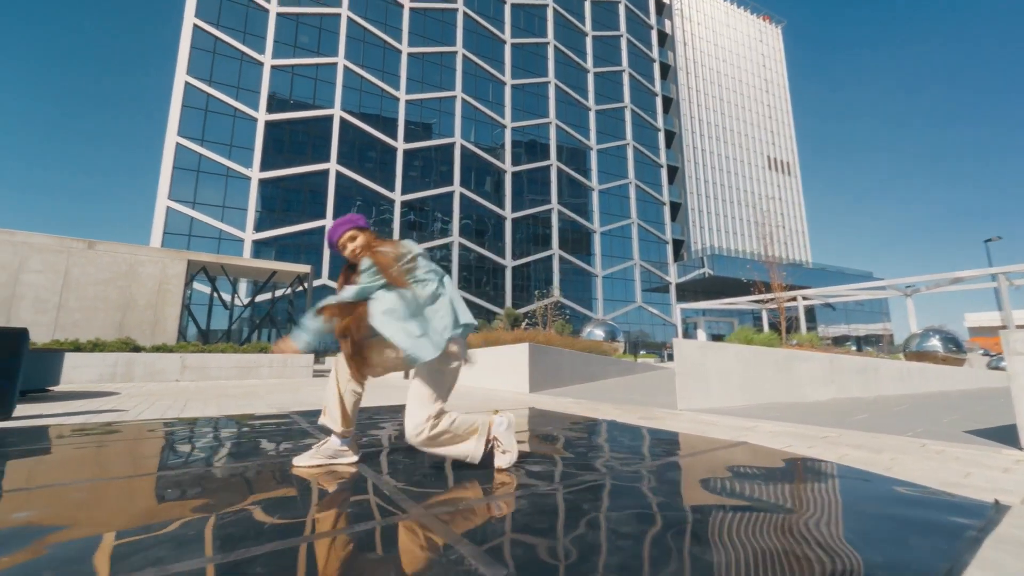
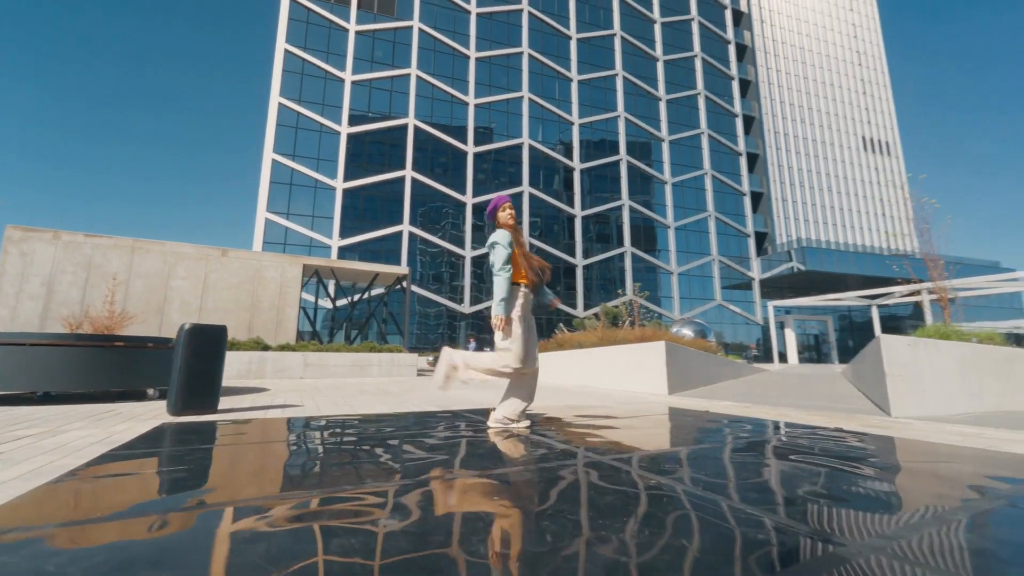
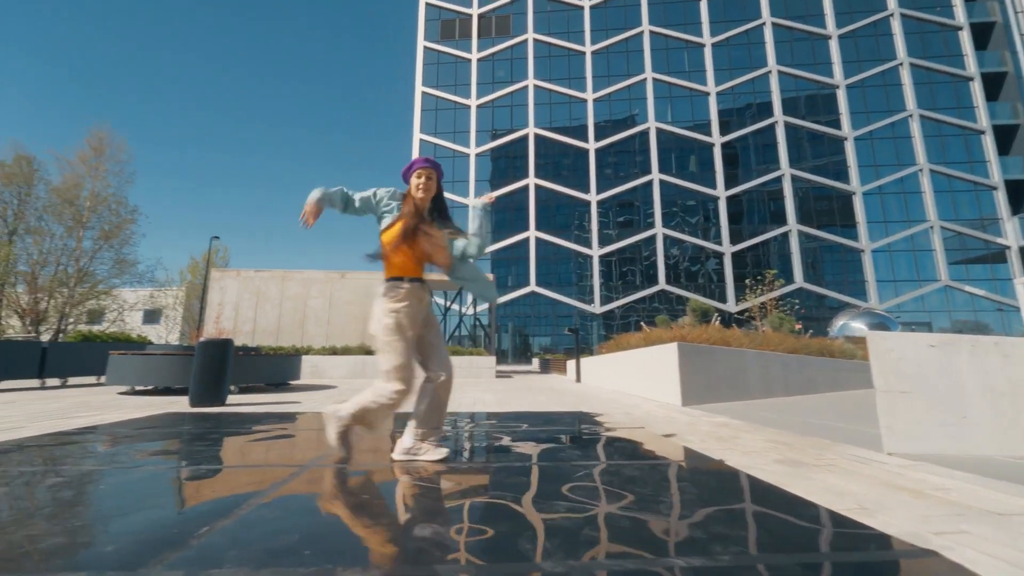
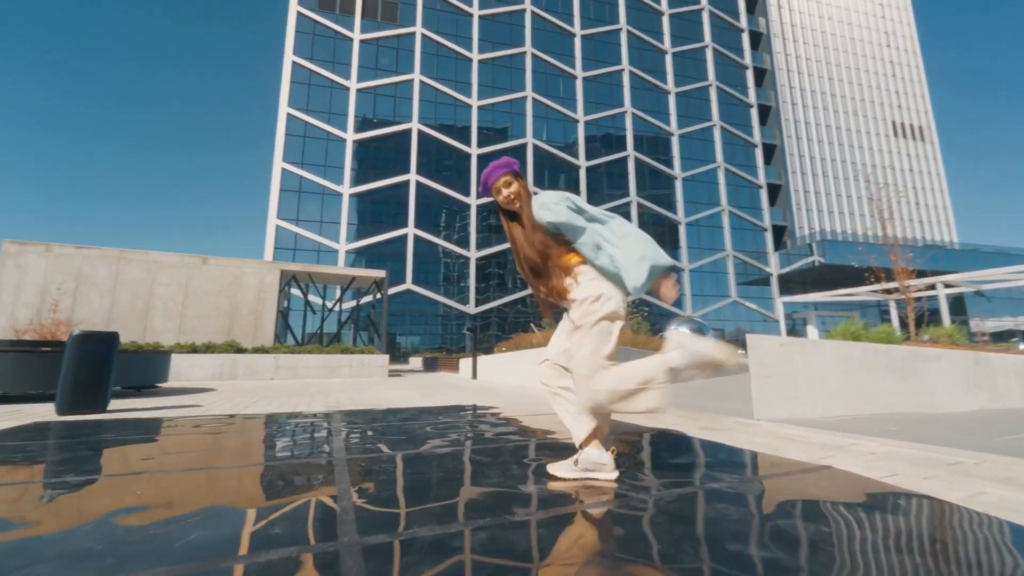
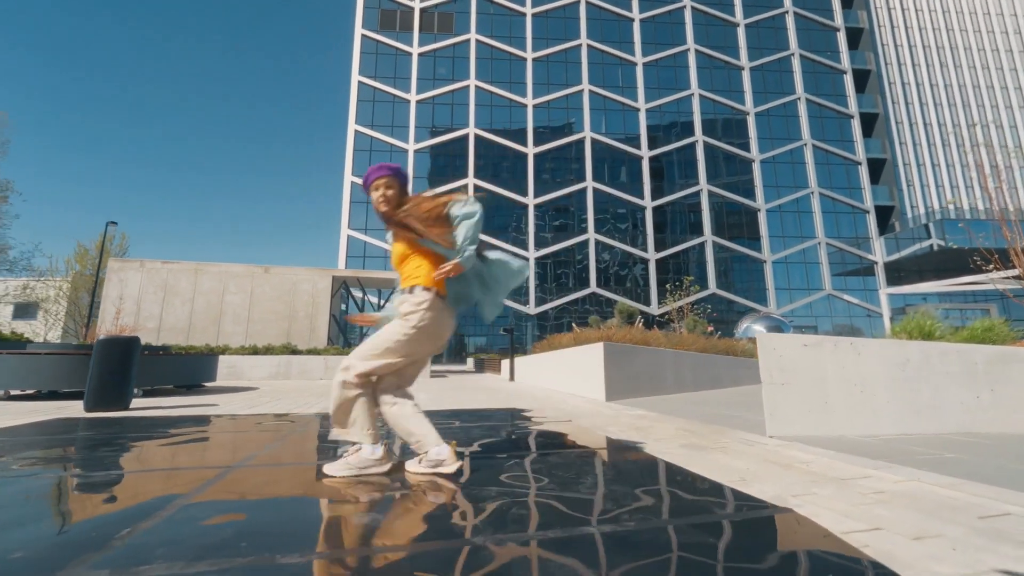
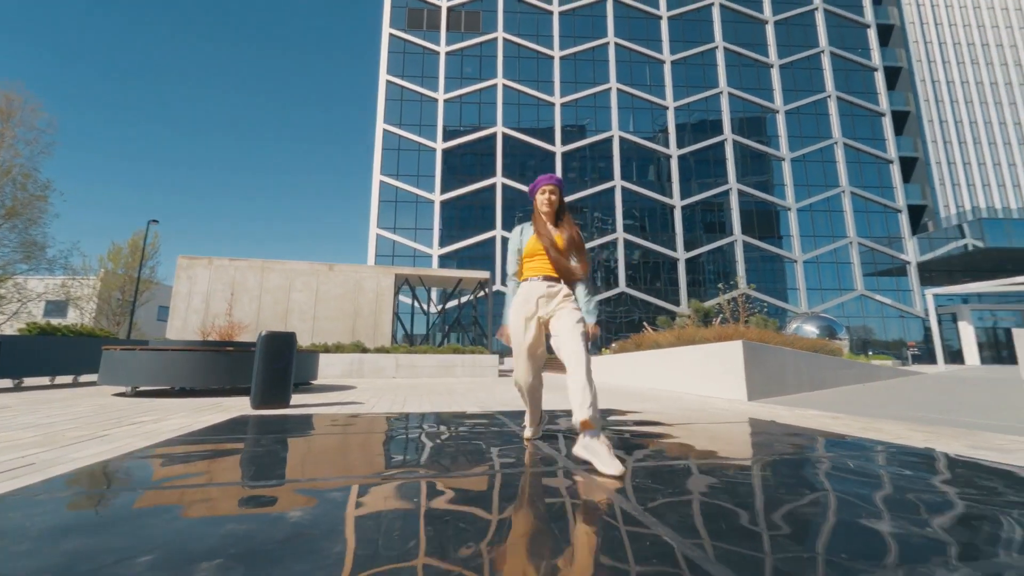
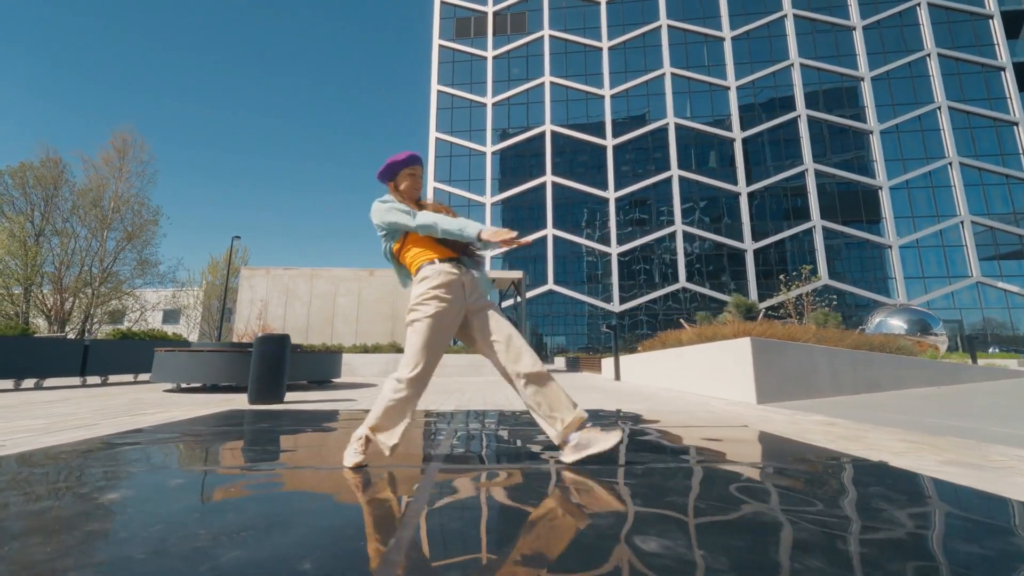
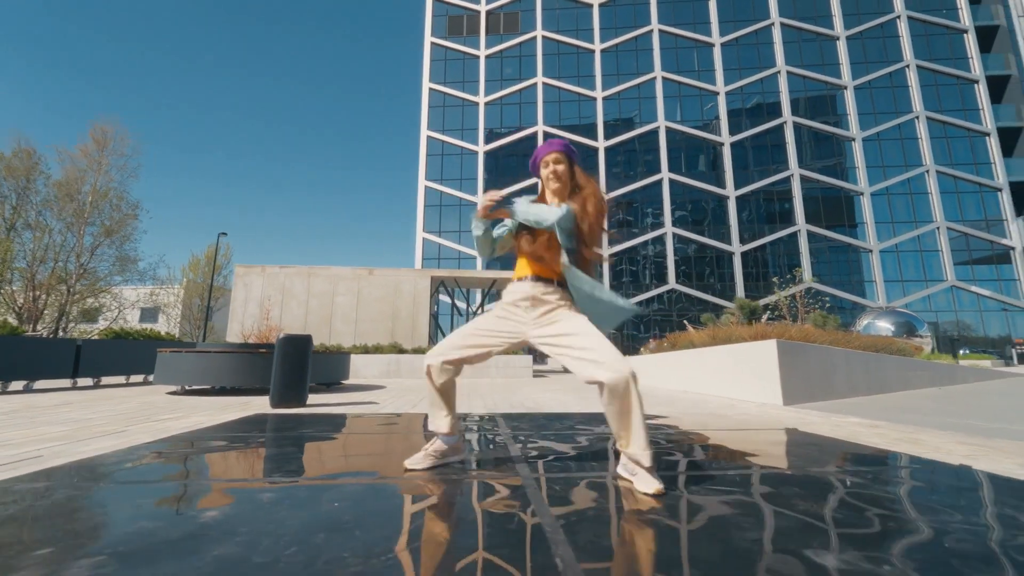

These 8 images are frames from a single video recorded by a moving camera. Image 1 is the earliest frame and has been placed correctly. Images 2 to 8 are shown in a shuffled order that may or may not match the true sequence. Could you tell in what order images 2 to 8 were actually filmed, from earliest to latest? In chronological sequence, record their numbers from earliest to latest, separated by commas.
4, 5, 3, 7, 8, 6, 2
